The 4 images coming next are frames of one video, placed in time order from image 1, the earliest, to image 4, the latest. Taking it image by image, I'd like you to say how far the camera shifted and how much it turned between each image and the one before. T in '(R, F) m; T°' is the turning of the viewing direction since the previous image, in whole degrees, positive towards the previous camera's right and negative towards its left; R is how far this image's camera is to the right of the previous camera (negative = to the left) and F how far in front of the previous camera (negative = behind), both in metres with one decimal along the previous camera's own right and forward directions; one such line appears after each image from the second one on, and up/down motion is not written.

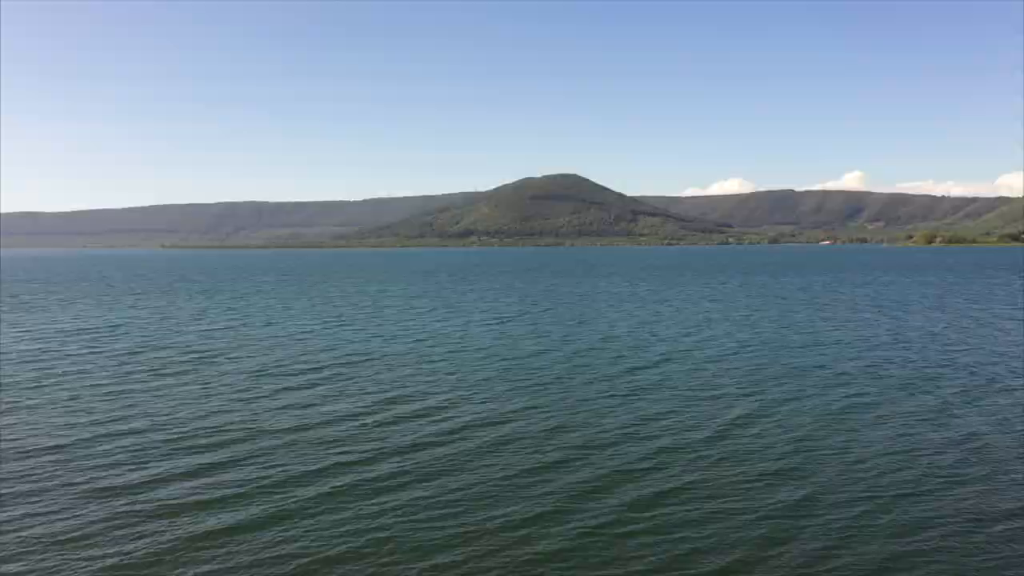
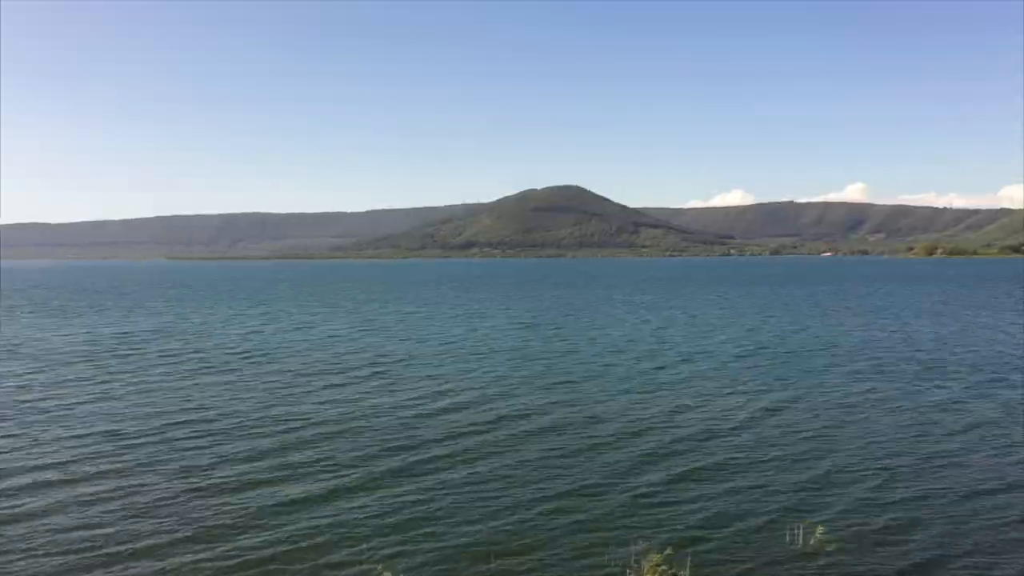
(-4.4, -5.8) m; 0°
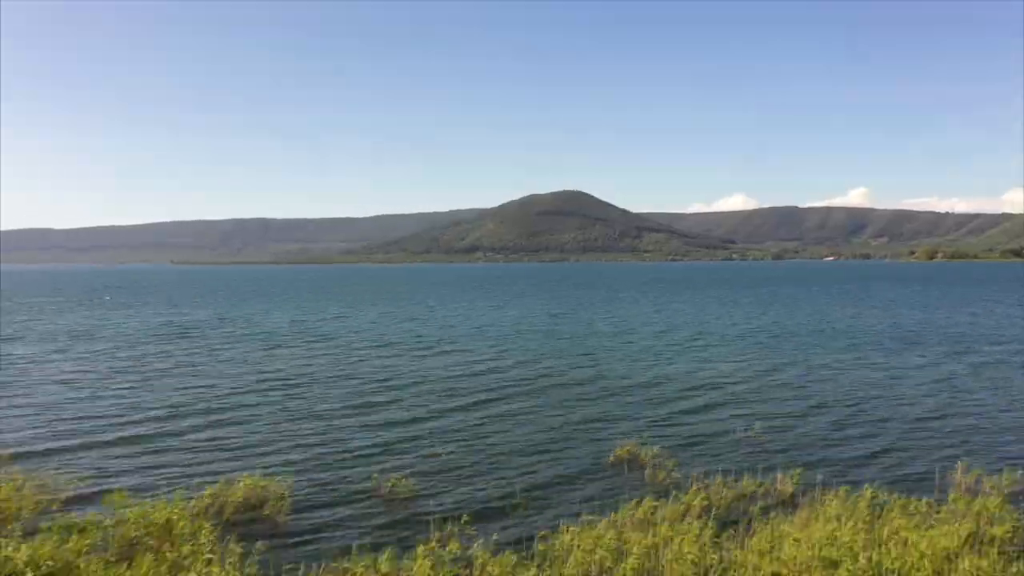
(-5.0, -8.1) m; 0°
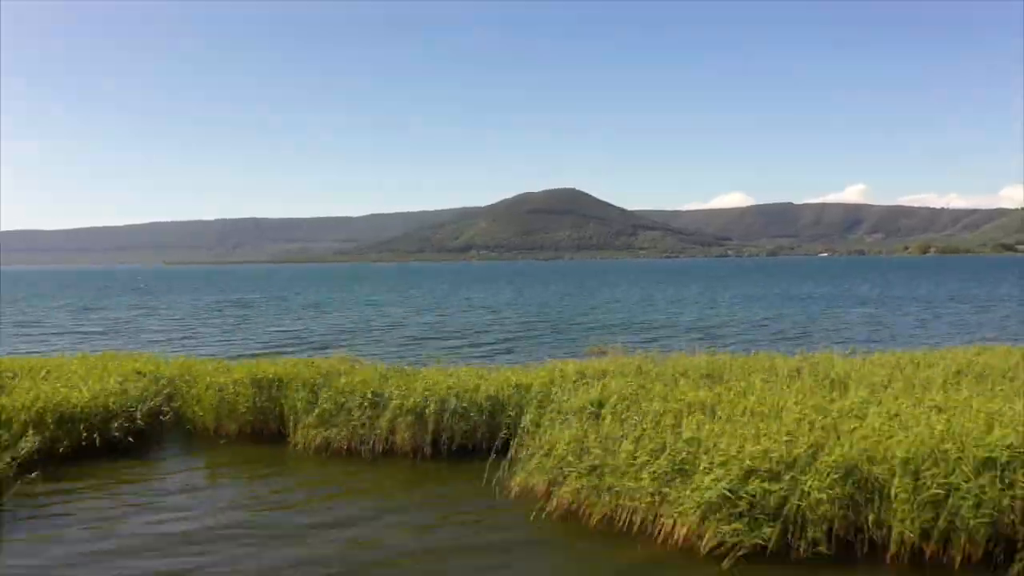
(+6.4, +4.9) m; 0°
